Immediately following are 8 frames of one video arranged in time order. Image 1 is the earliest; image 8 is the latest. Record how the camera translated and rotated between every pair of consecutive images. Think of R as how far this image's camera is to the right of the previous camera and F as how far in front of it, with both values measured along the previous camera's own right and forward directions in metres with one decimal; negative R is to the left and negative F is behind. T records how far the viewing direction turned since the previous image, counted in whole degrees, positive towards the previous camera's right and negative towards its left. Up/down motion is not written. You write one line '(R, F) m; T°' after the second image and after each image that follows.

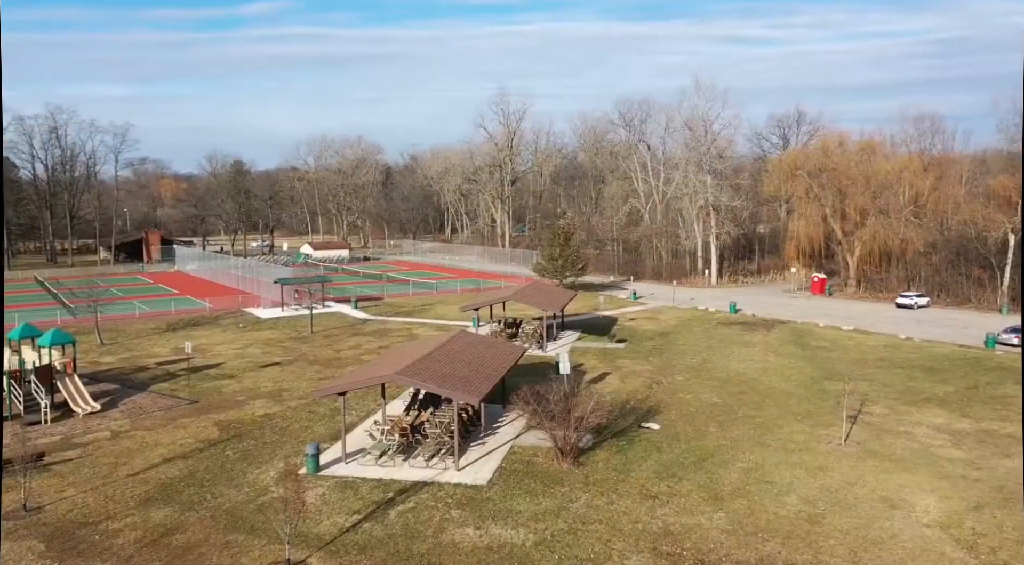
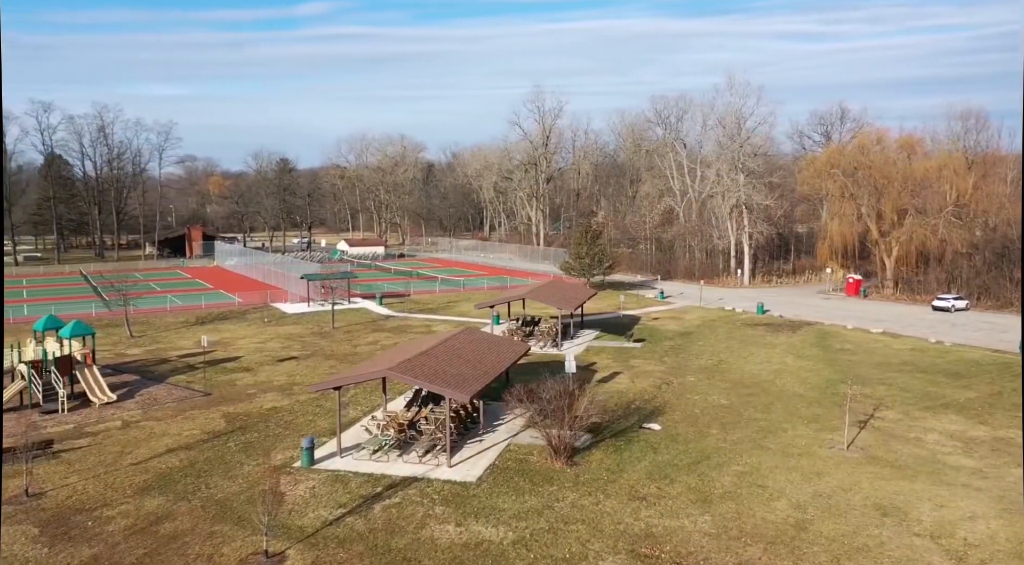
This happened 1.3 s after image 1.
(+0.8, +0.1) m; -3°
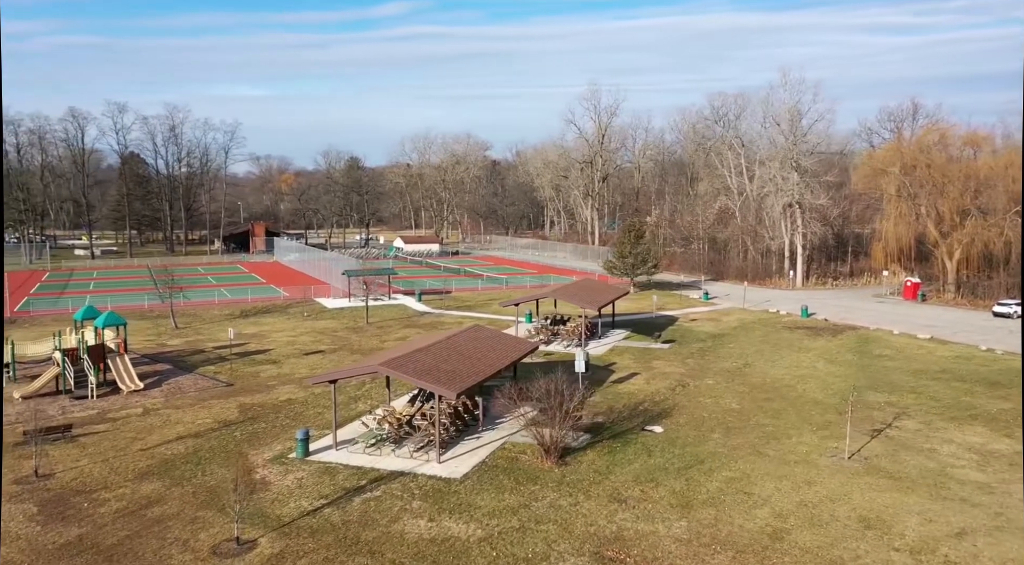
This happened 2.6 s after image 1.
(+1.3, +0.1) m; -5°
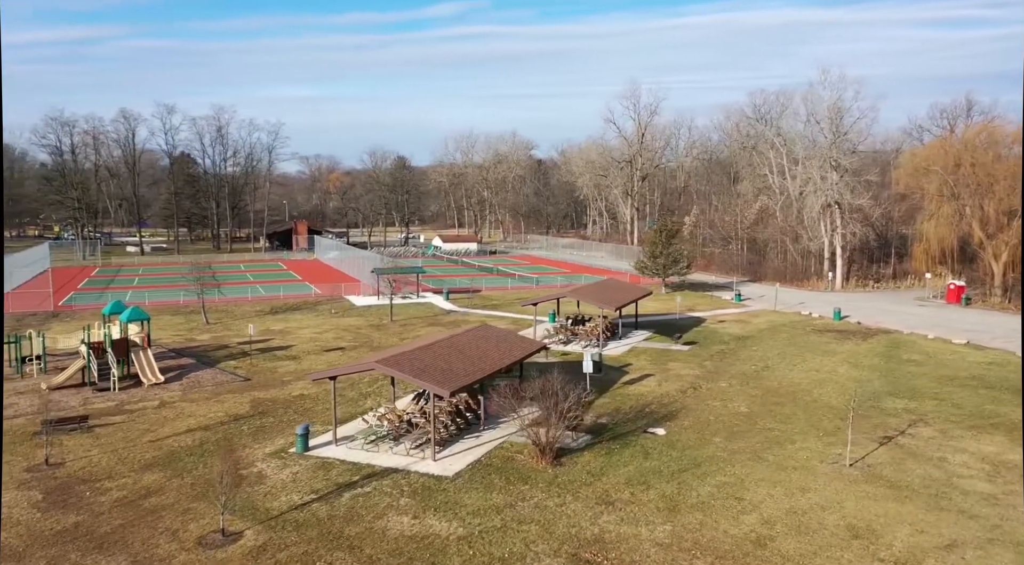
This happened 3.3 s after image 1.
(+0.9, 0.0) m; -3°
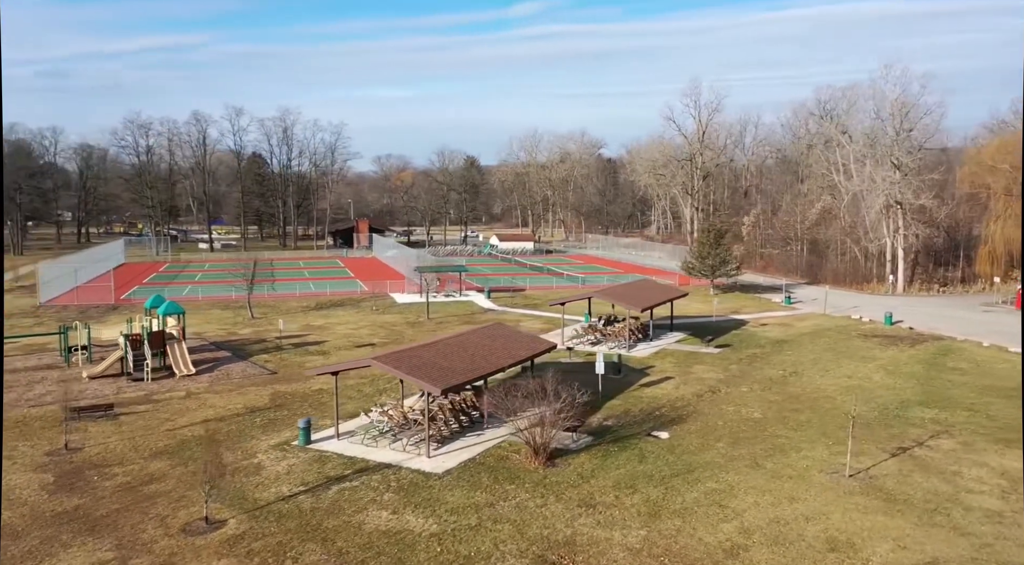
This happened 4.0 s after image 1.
(+1.3, +0.1) m; -5°
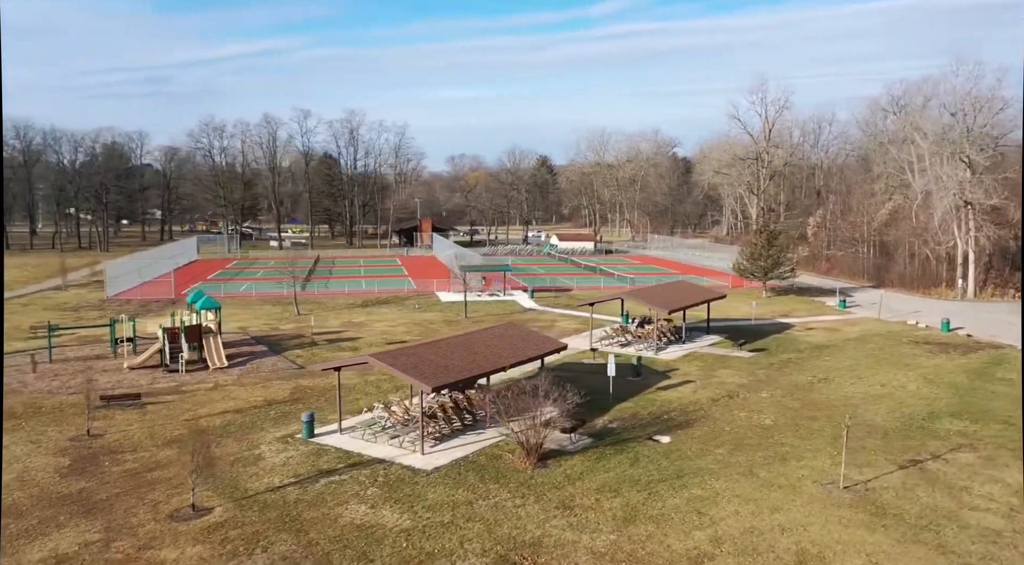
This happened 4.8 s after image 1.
(+1.4, 0.0) m; -5°
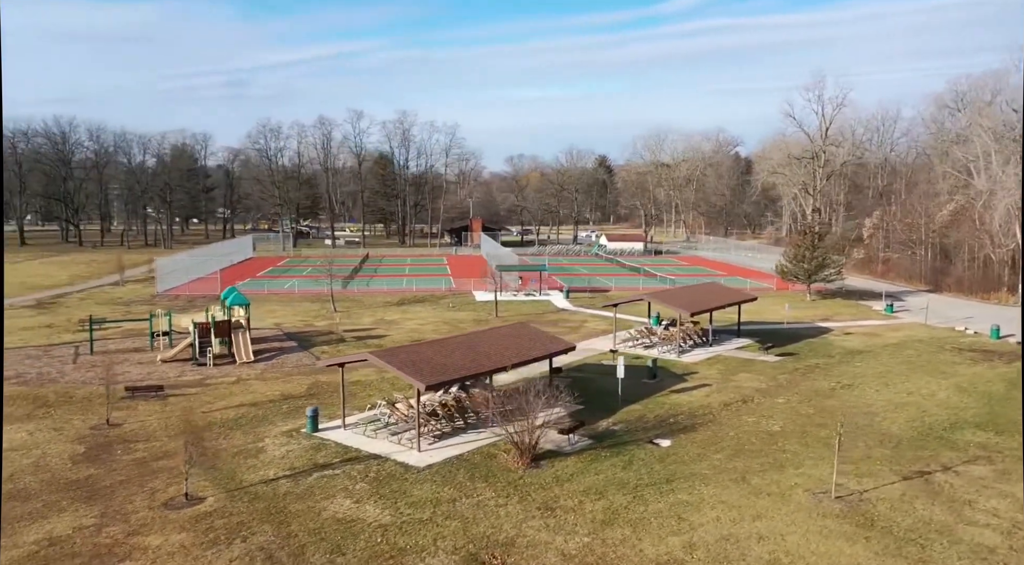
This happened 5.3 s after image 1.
(+1.1, 0.0) m; -4°
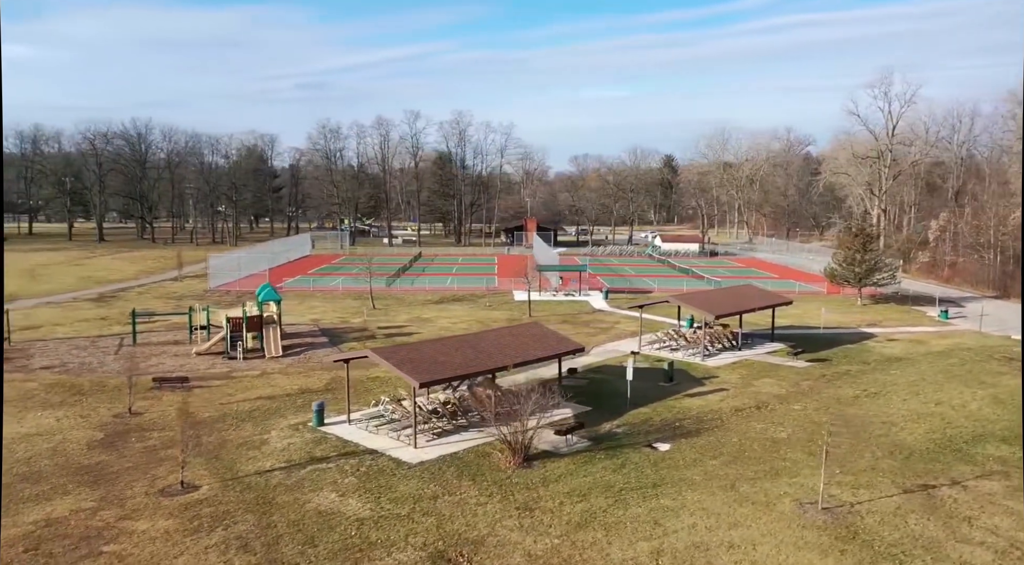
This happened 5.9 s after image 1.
(+1.2, 0.0) m; -5°
